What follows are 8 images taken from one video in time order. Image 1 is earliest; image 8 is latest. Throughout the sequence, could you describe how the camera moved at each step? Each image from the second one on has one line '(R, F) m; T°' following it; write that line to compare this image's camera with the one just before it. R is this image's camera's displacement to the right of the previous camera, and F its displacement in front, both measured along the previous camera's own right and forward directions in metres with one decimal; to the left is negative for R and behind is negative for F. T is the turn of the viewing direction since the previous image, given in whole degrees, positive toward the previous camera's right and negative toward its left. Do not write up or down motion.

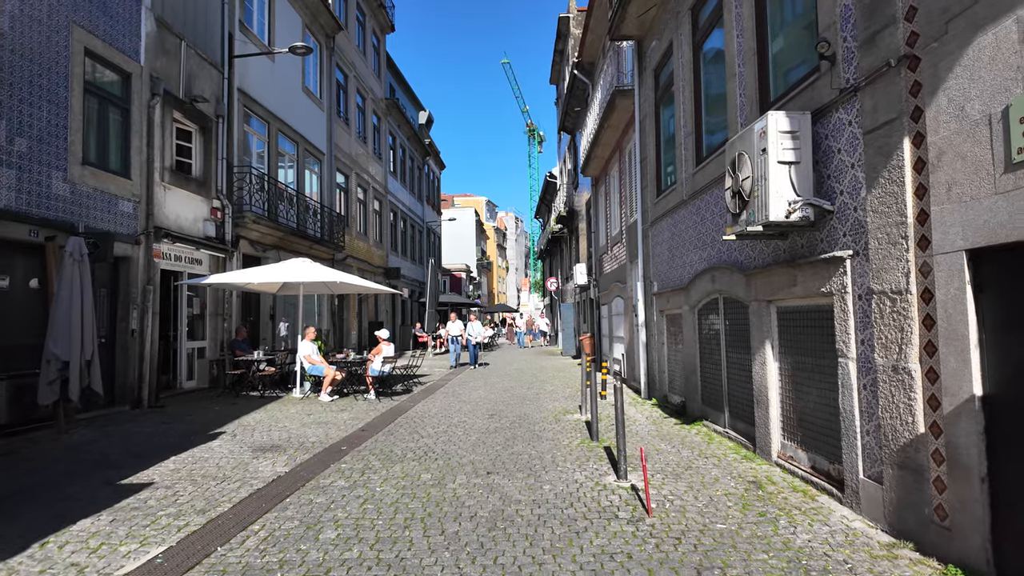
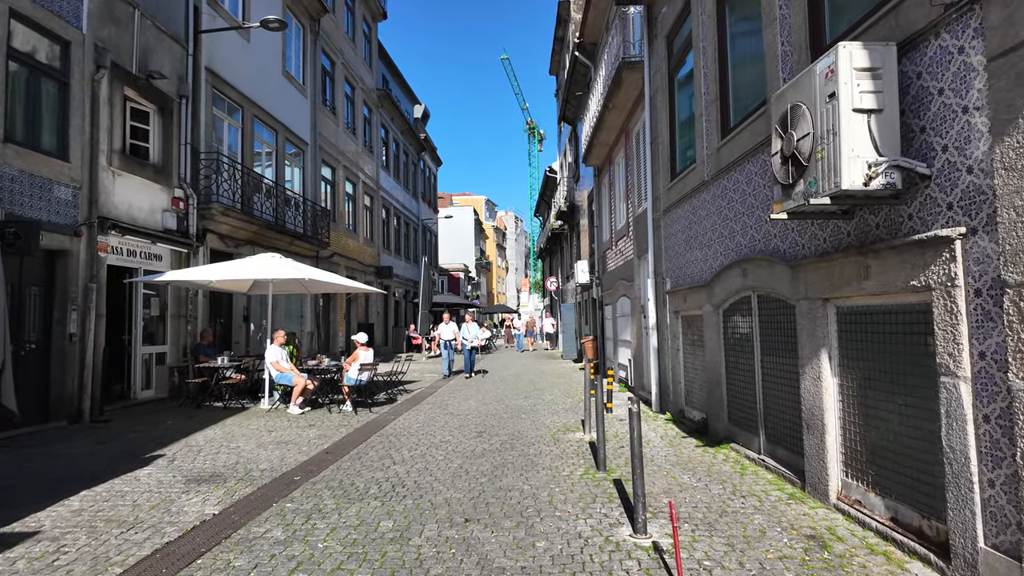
(+0.1, +1.3) m; 0°
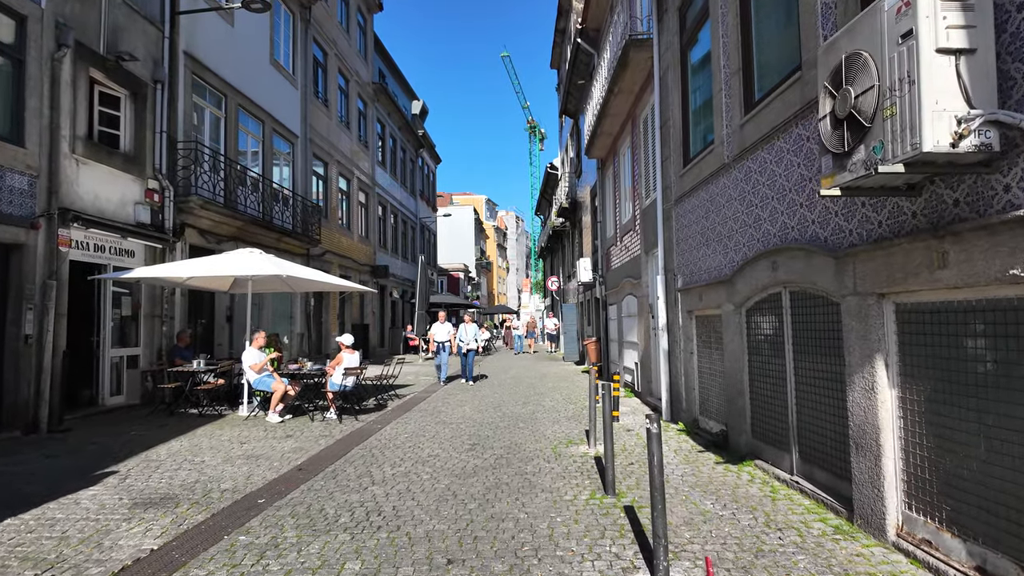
(+0.1, +0.8) m; 0°
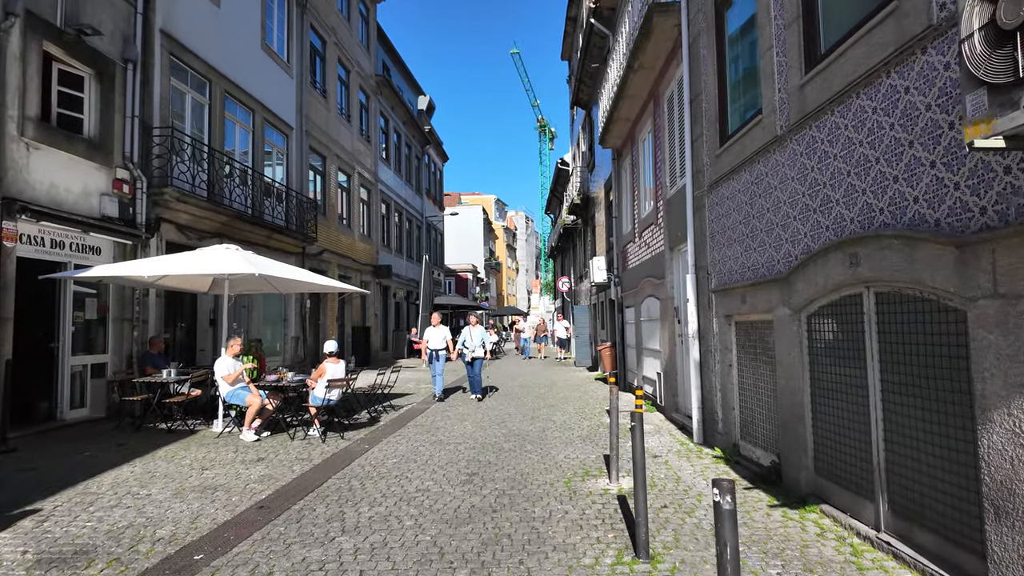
(0.0, +1.1) m; -1°
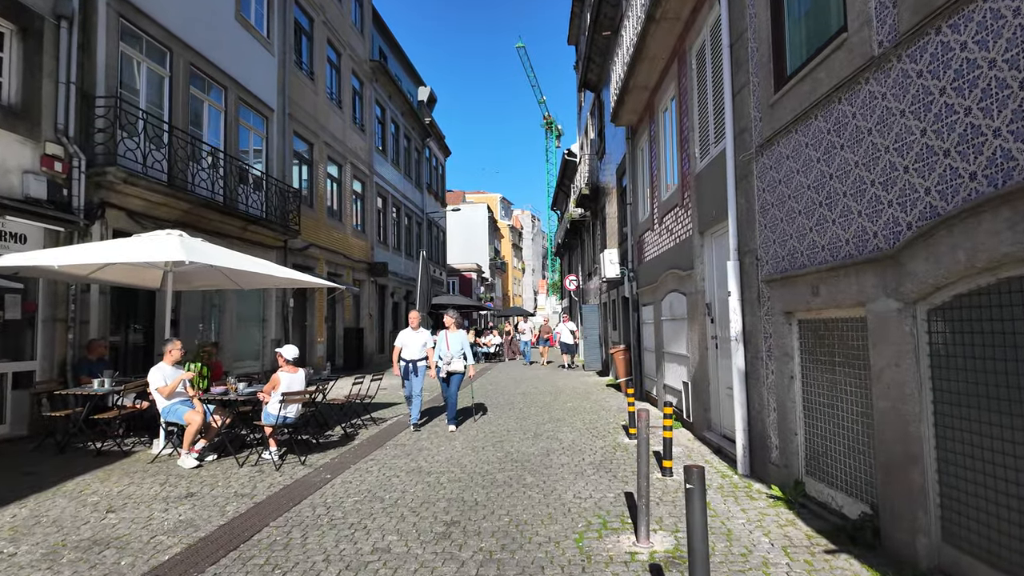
(+0.1, +1.5) m; -1°
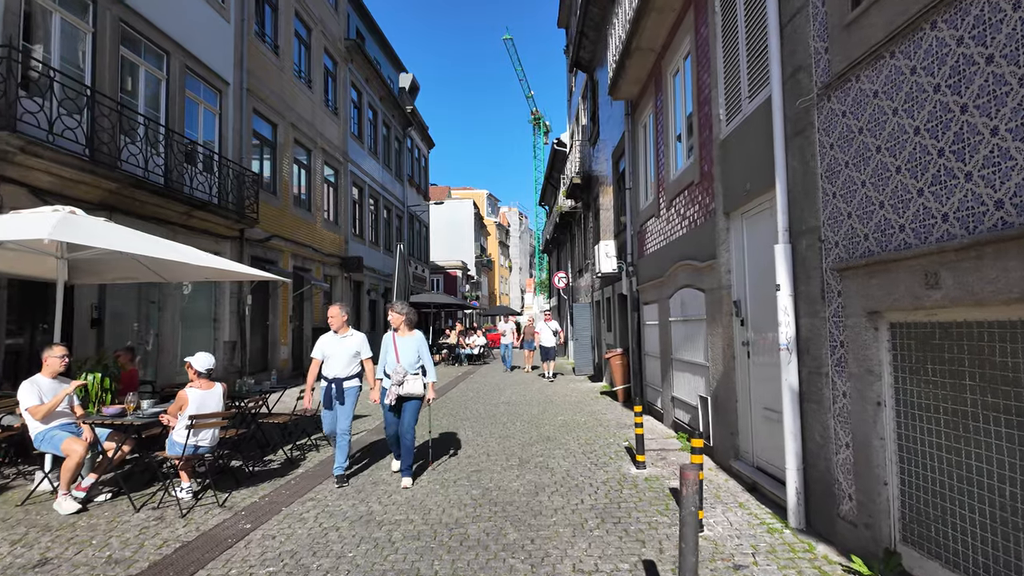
(+0.1, +1.5) m; +1°
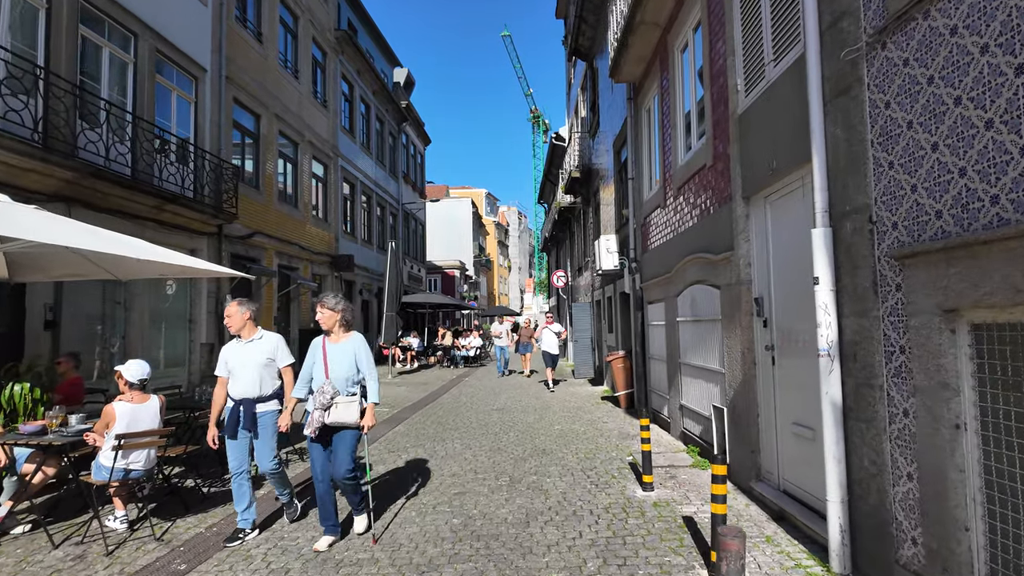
(+0.1, +0.8) m; 0°
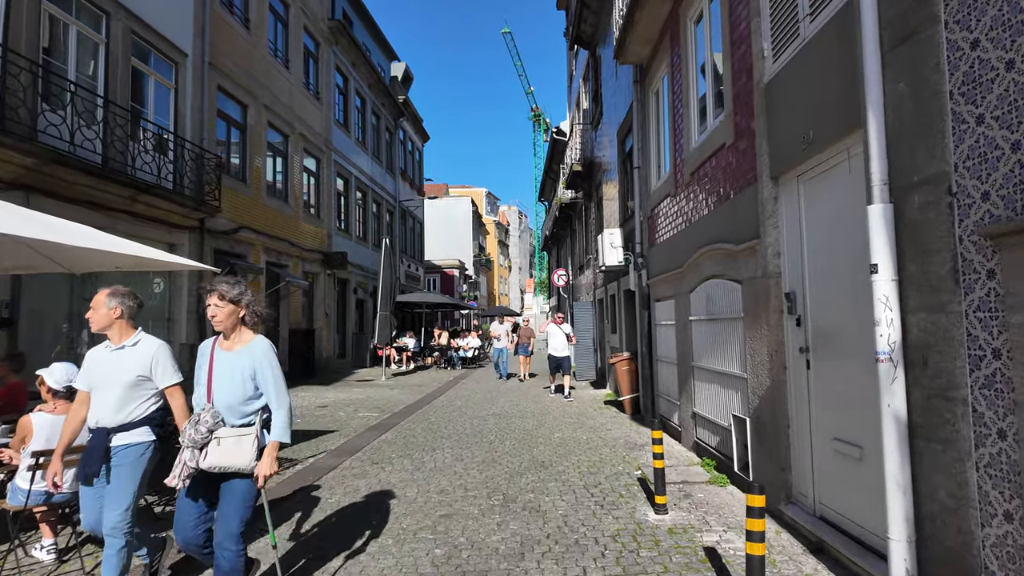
(+0.1, +0.7) m; 0°
